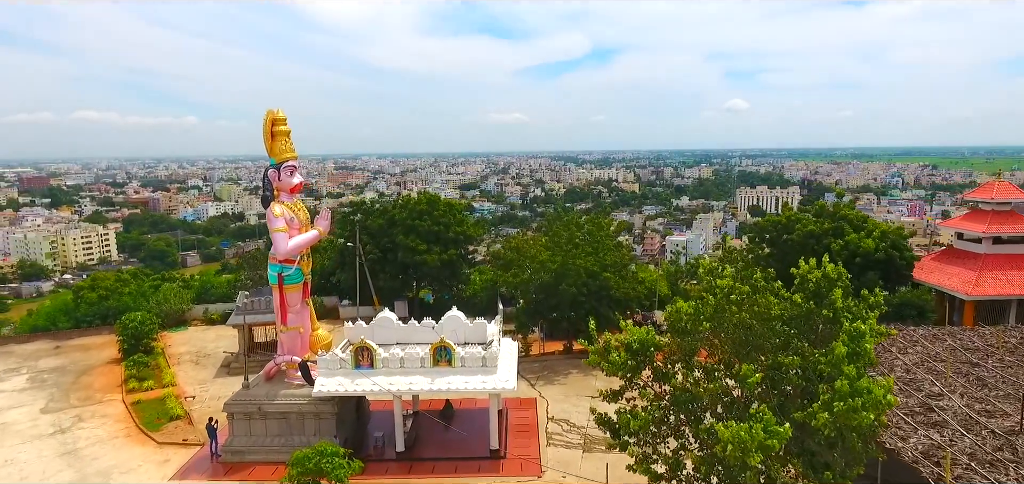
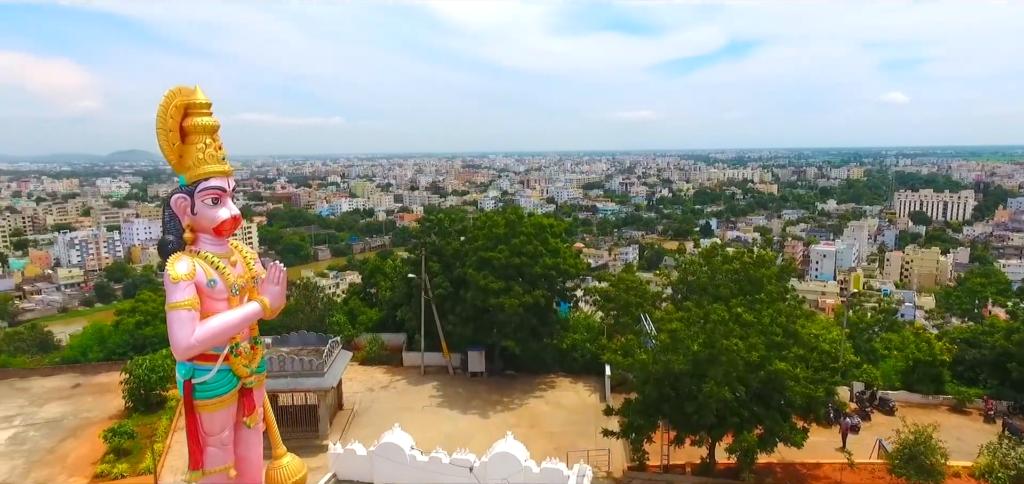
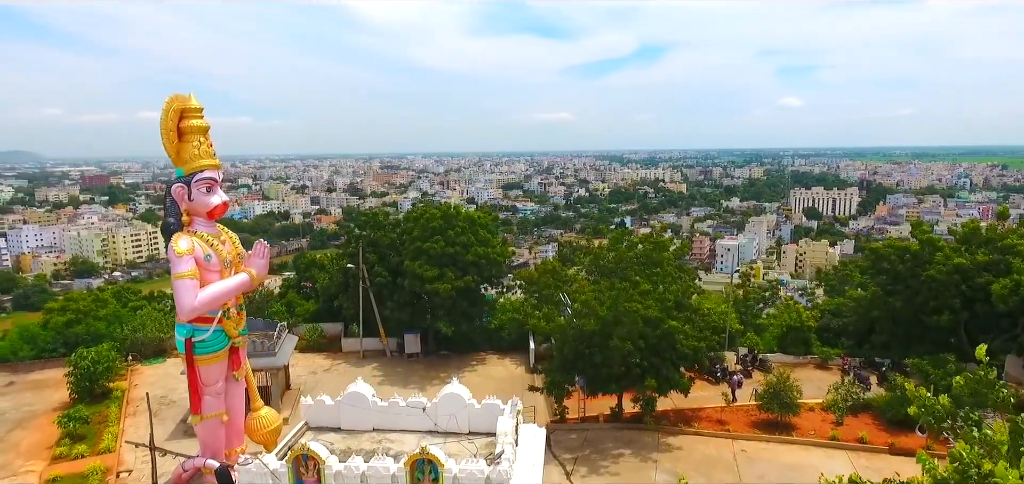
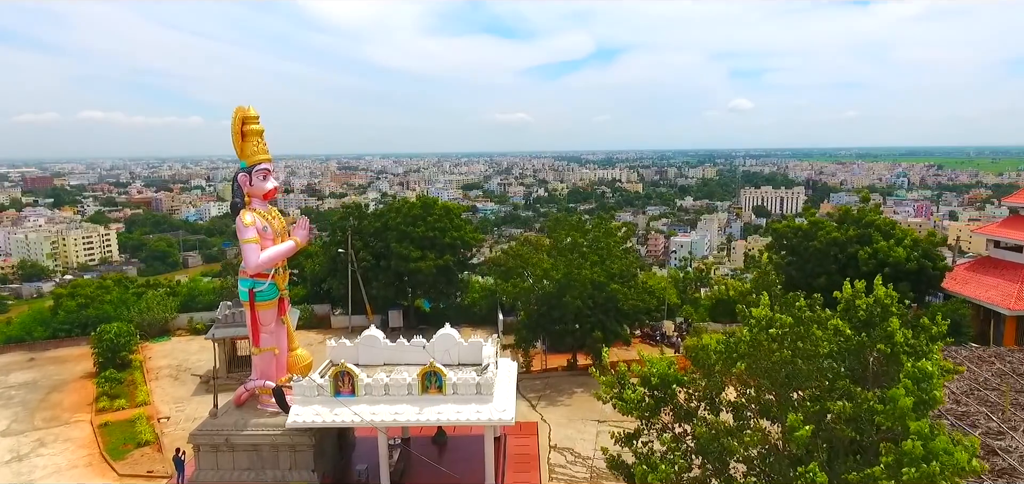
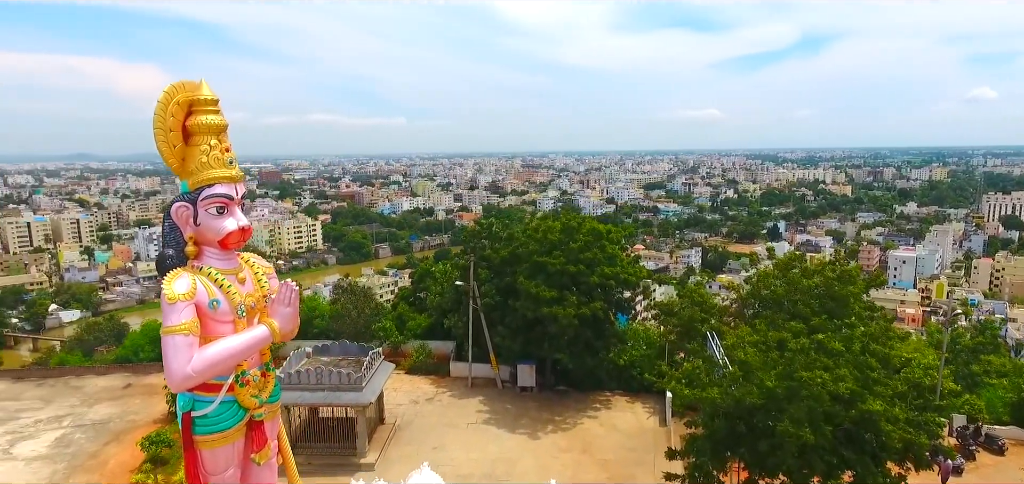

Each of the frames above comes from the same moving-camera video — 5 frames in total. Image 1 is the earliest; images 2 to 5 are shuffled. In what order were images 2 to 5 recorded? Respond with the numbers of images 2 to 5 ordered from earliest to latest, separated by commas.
4, 3, 2, 5
